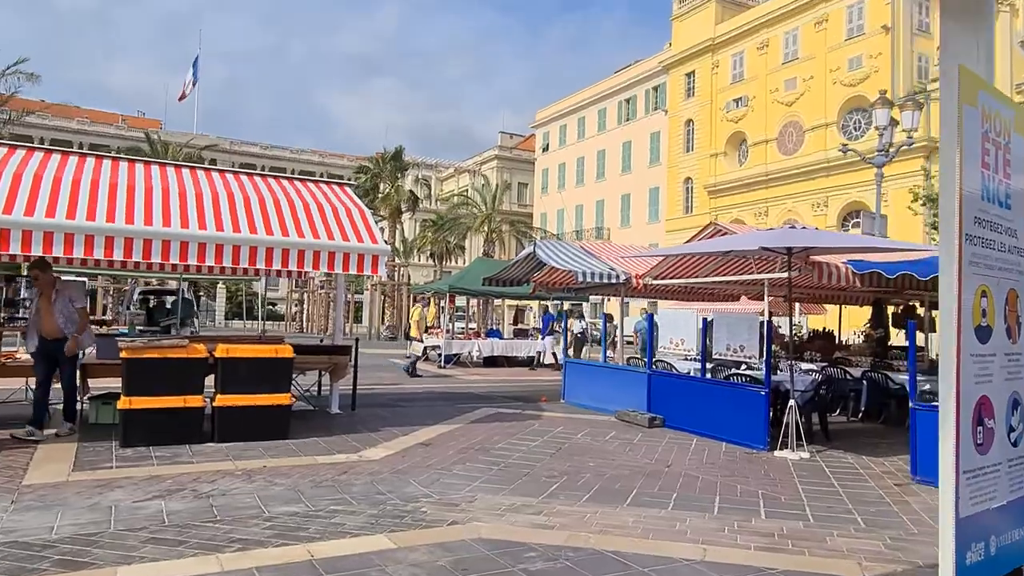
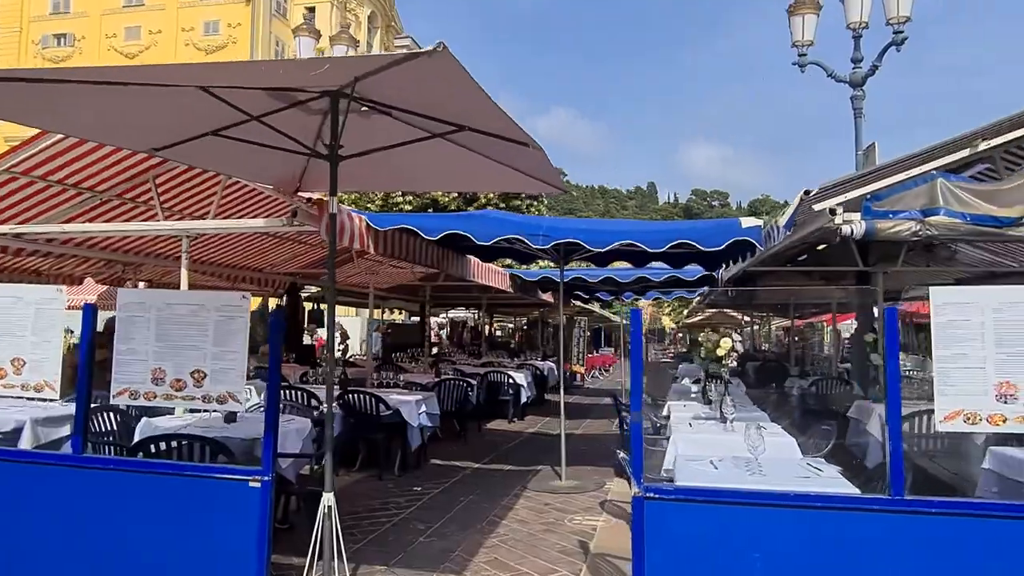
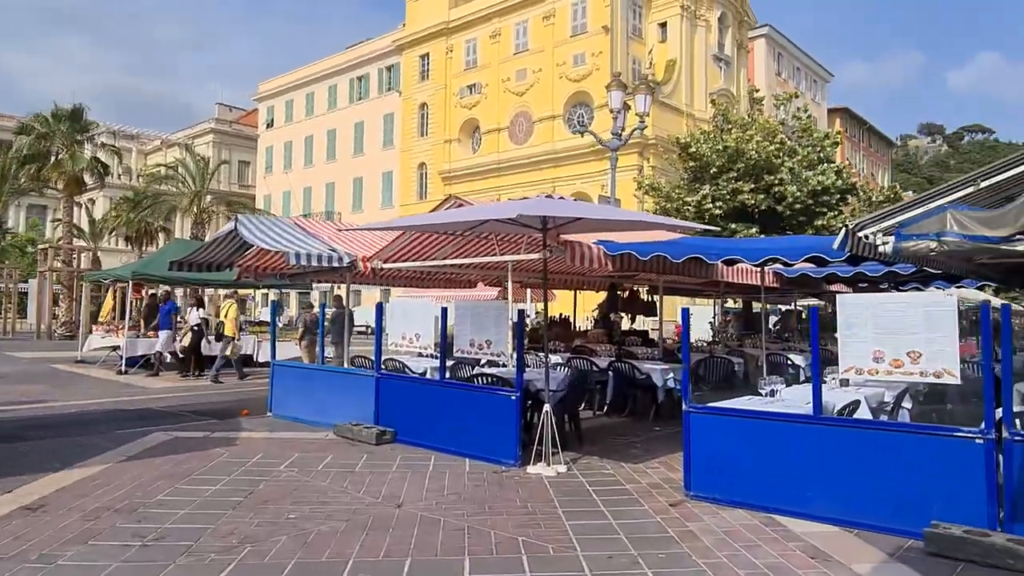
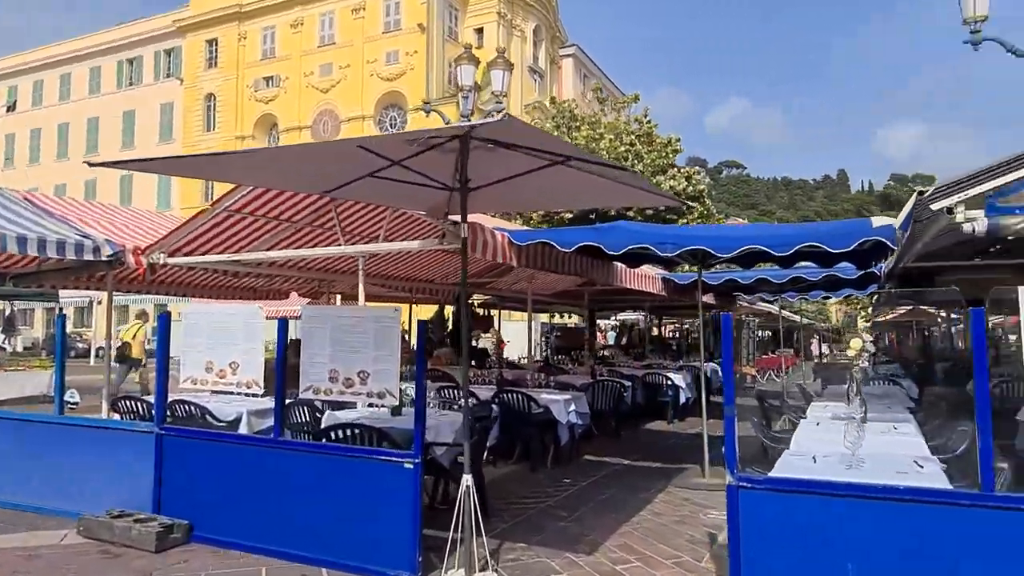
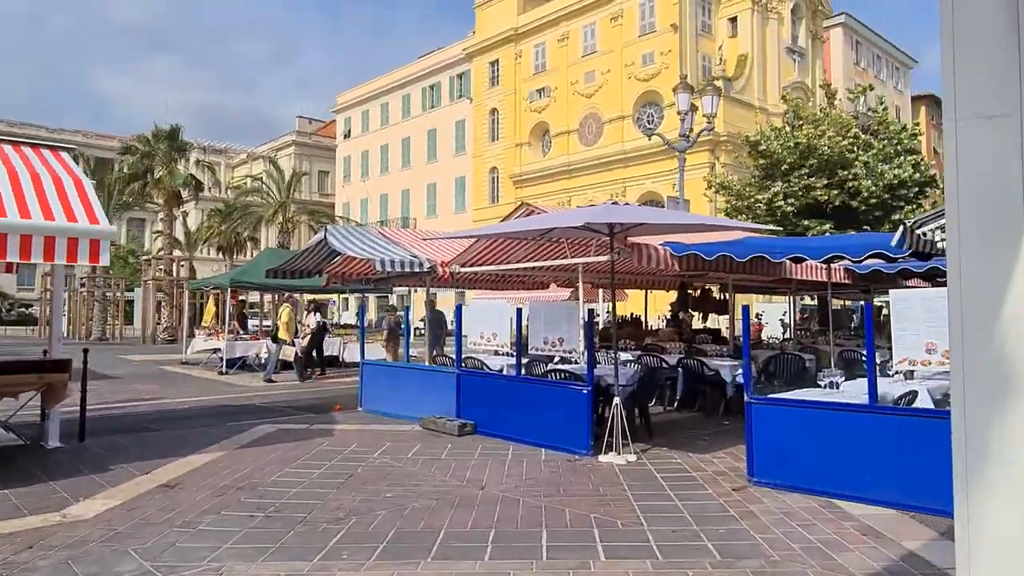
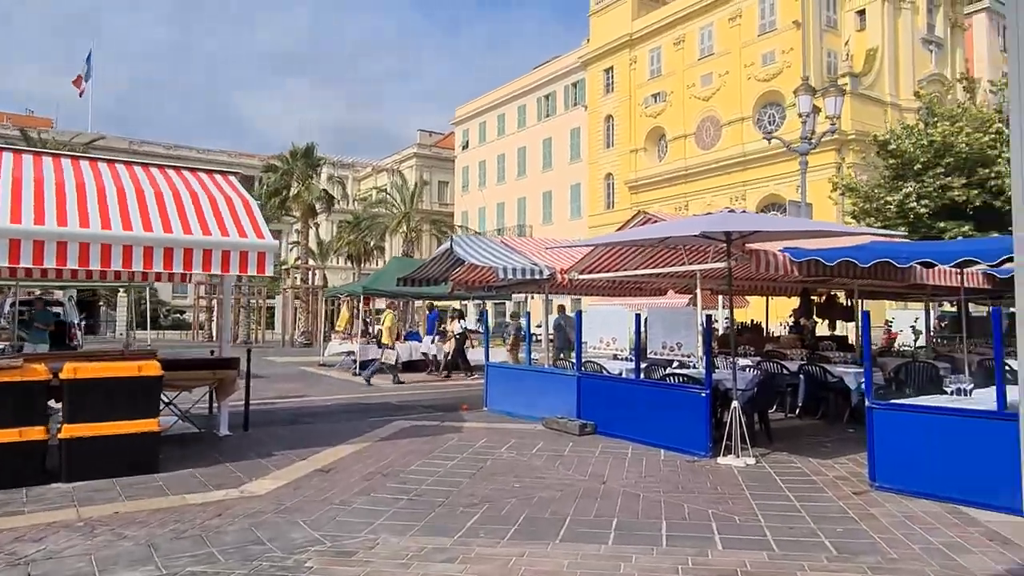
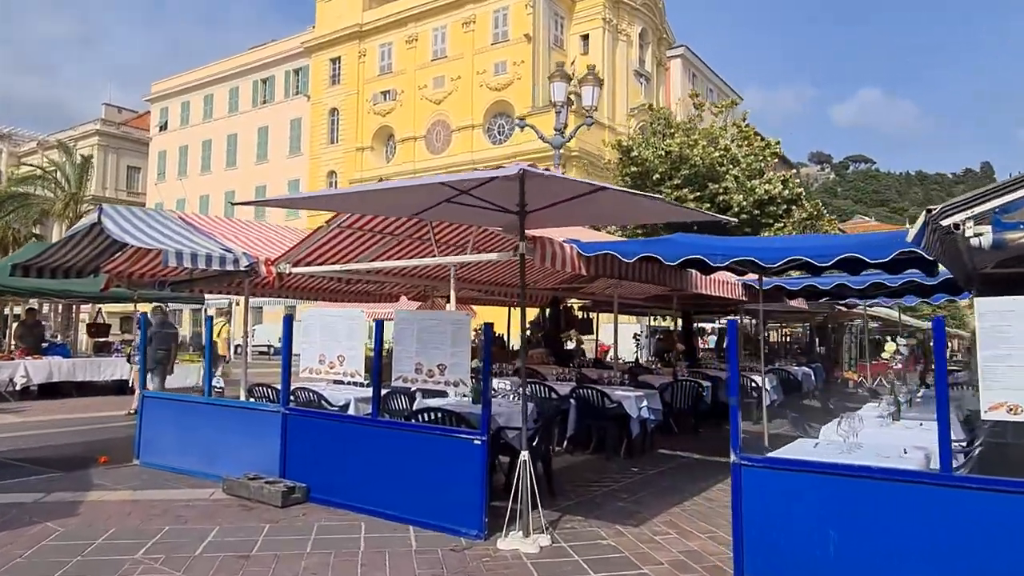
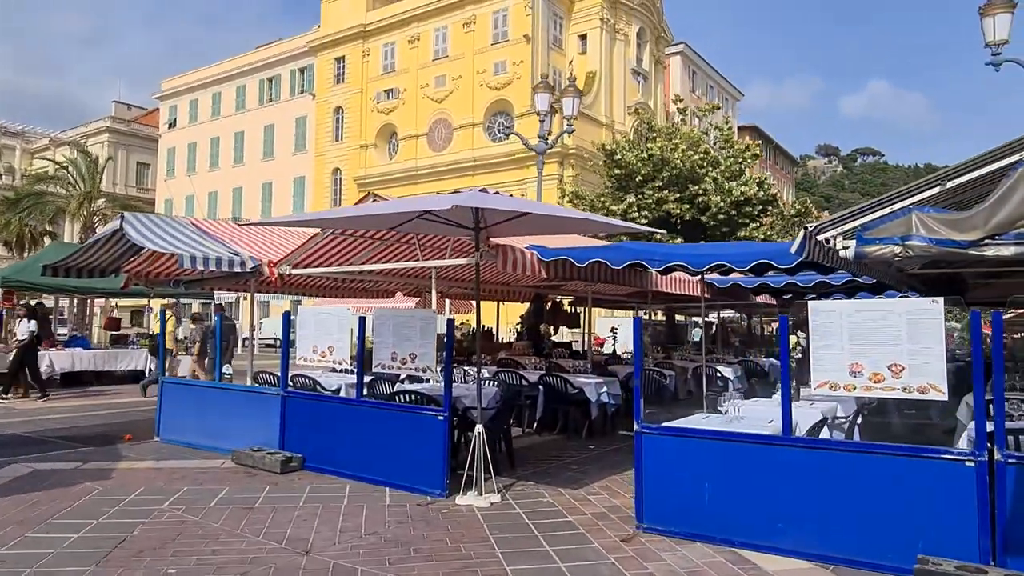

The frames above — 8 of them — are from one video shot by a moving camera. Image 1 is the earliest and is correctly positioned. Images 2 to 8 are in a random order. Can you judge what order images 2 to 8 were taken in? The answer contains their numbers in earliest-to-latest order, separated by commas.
6, 5, 3, 8, 7, 4, 2
